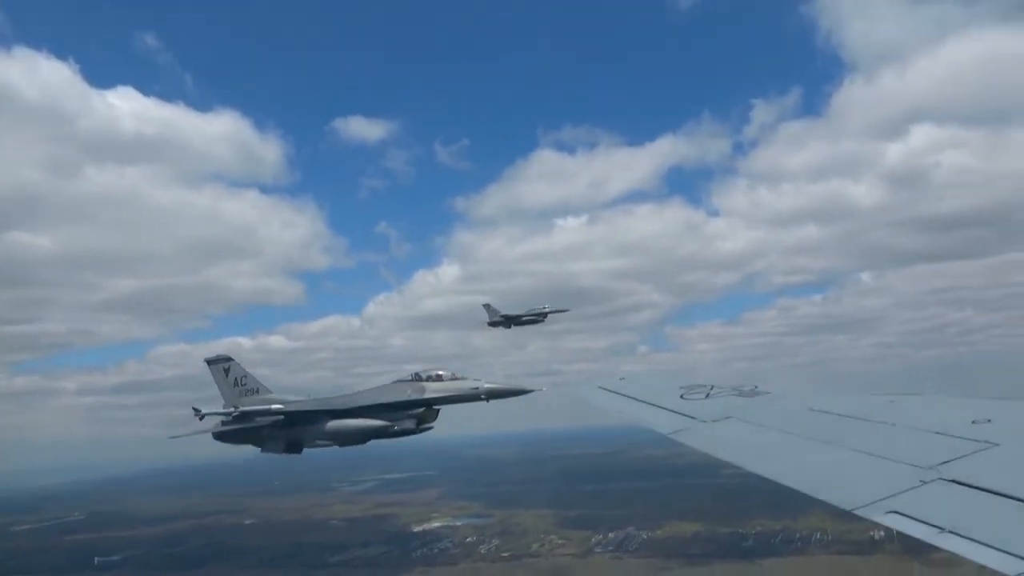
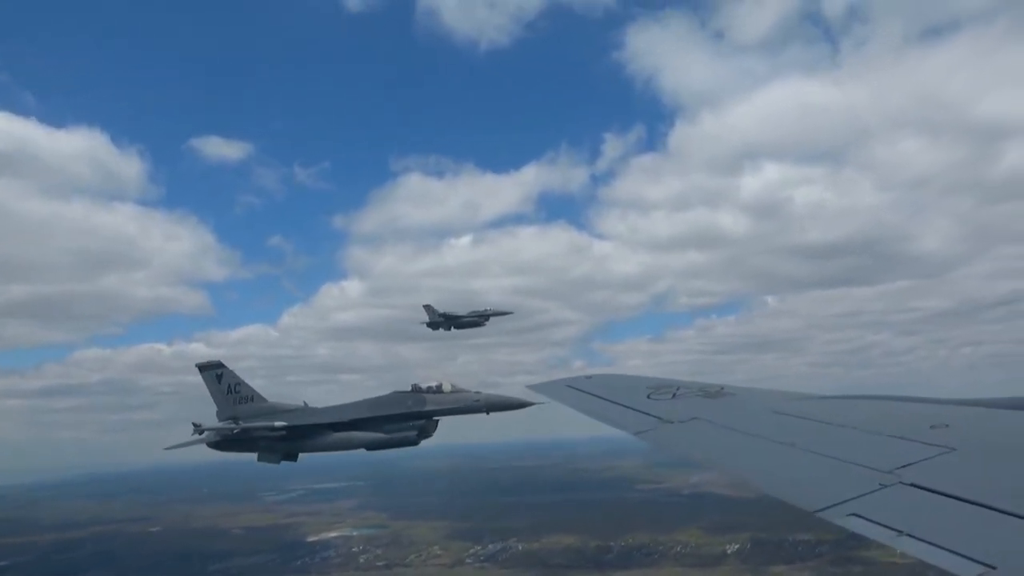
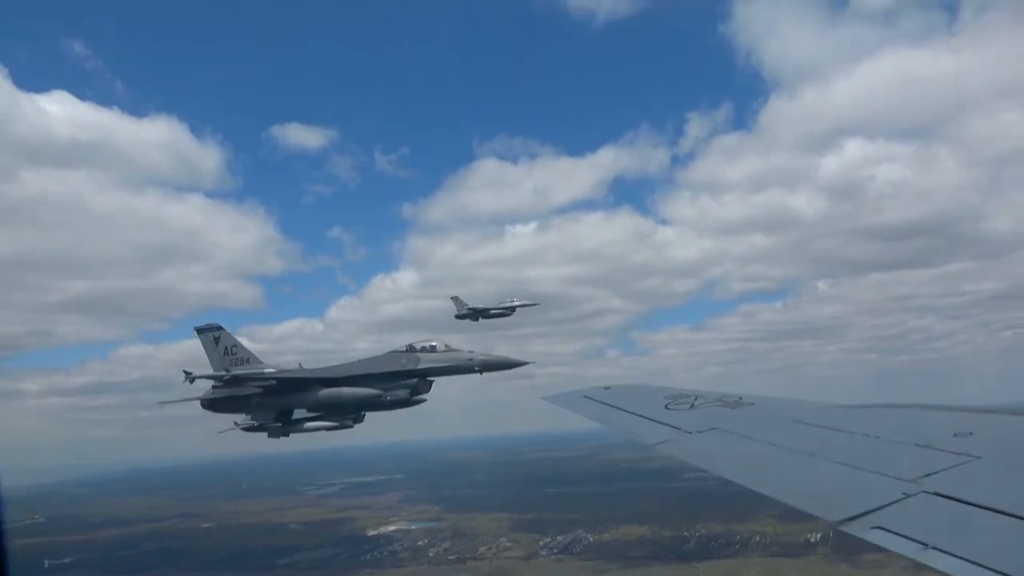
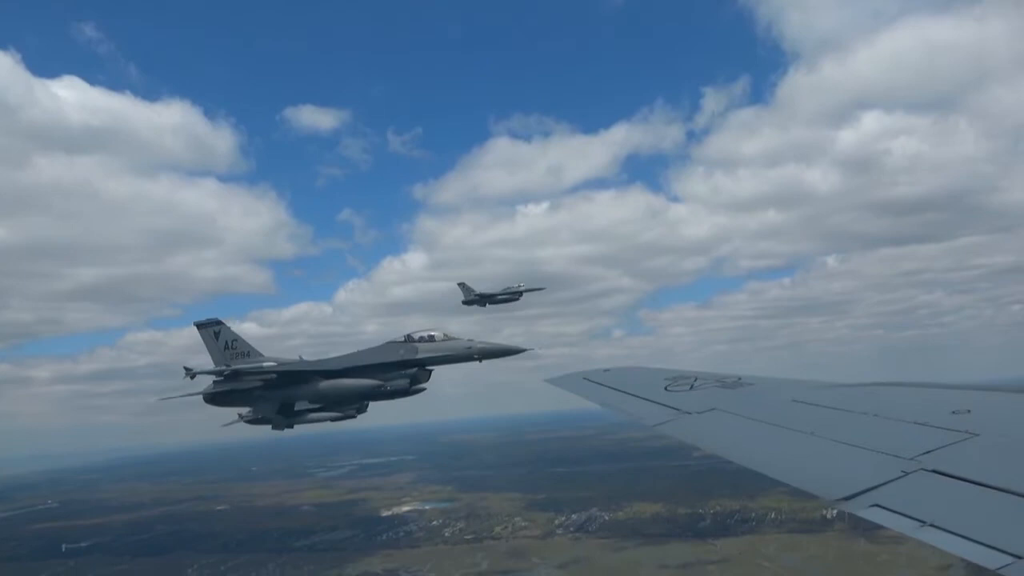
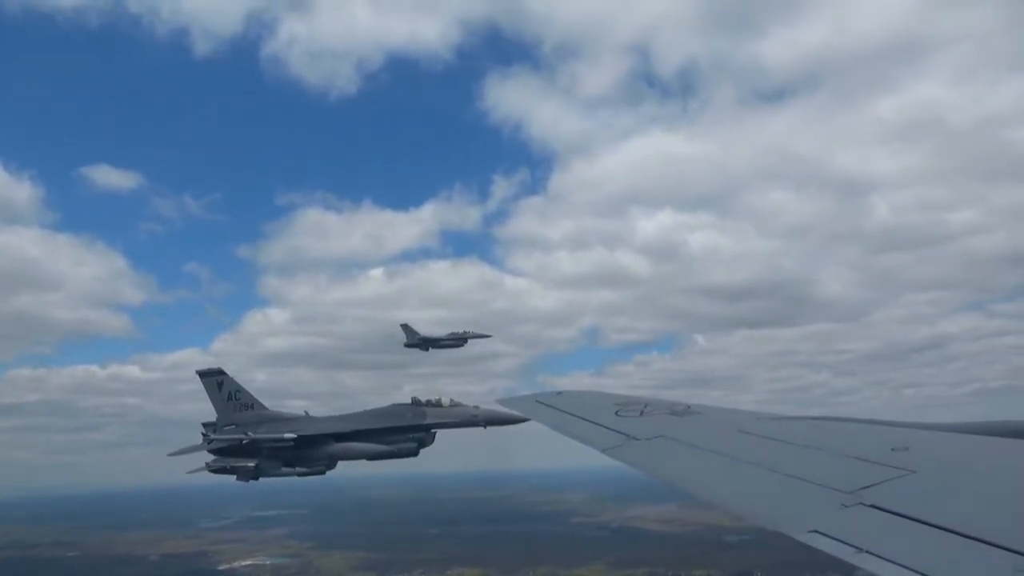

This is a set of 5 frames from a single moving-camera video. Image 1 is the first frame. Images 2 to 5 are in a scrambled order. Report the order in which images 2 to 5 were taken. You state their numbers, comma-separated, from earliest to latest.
4, 3, 2, 5
